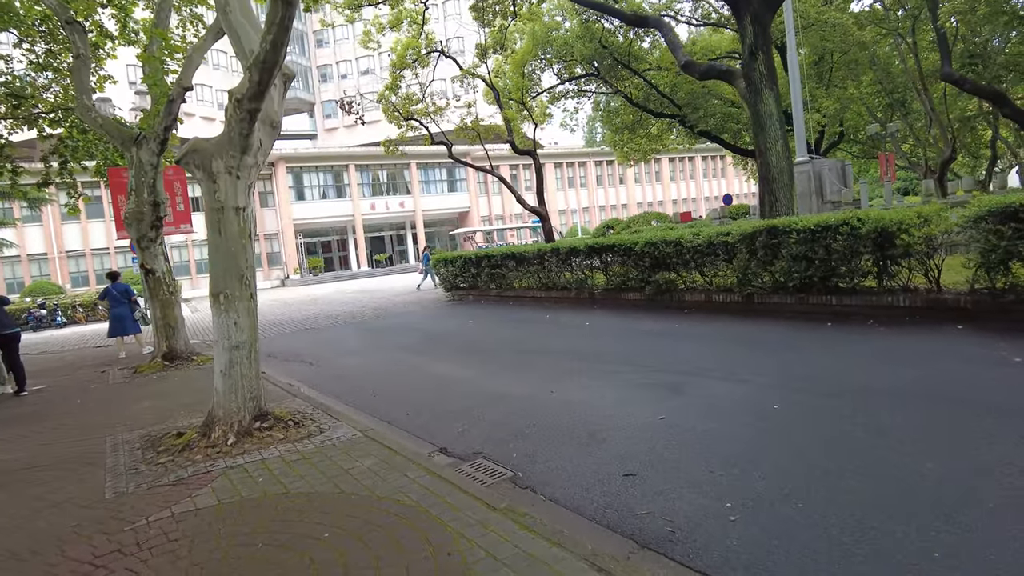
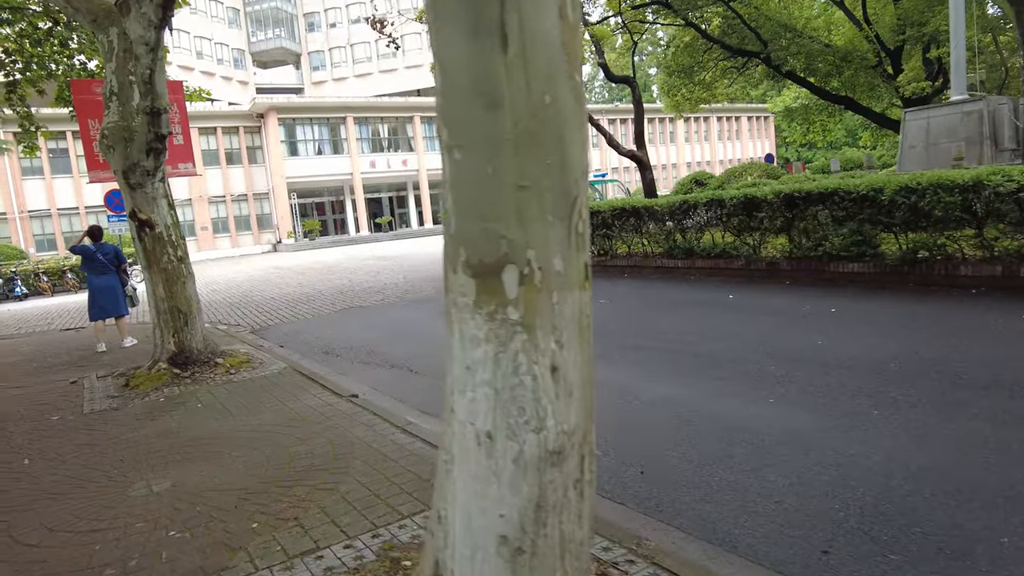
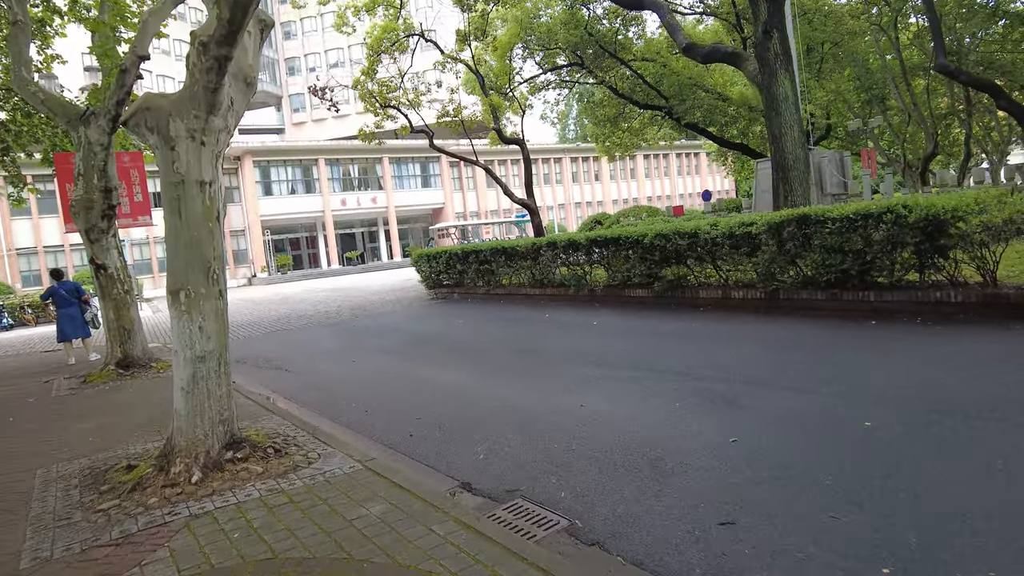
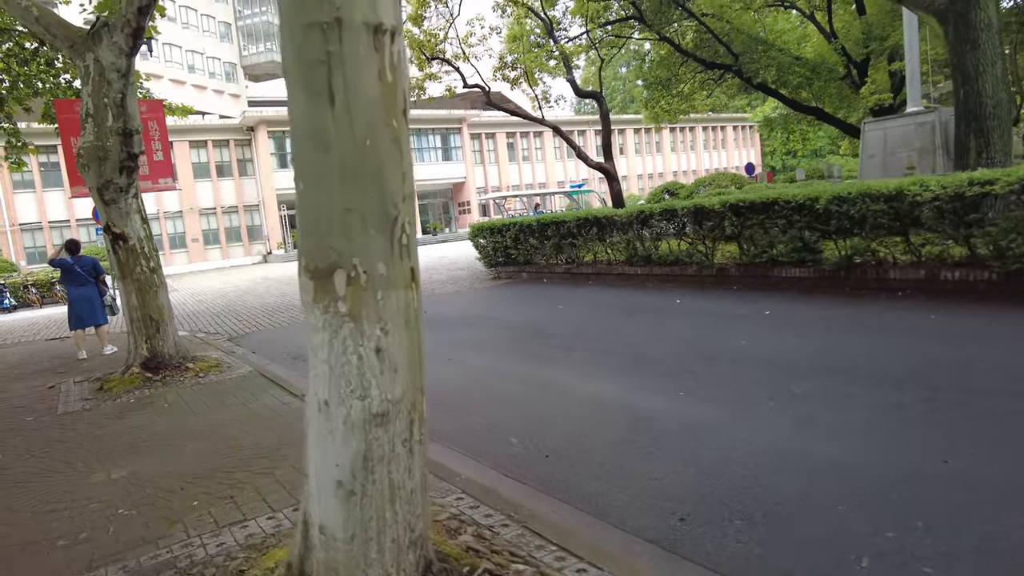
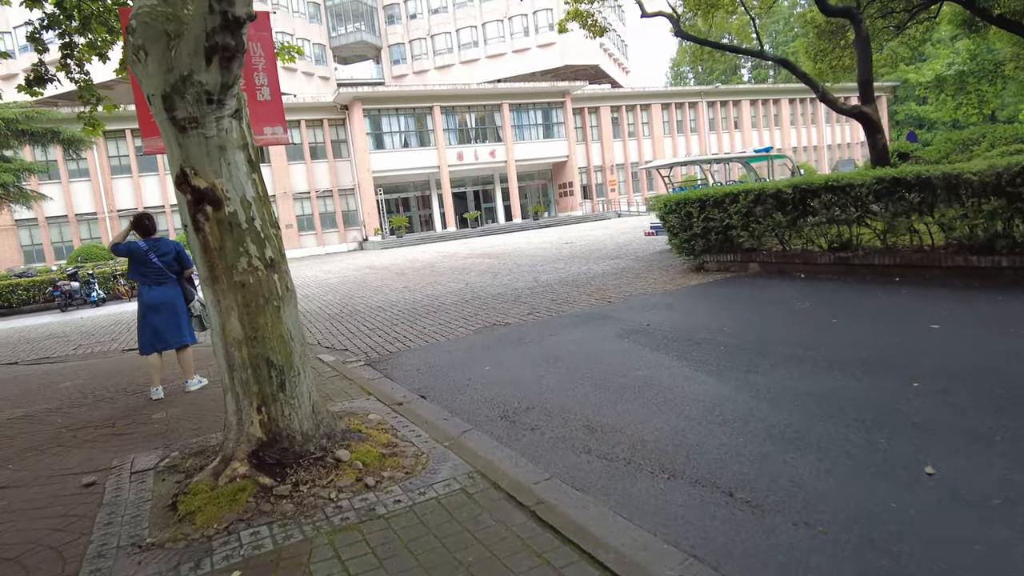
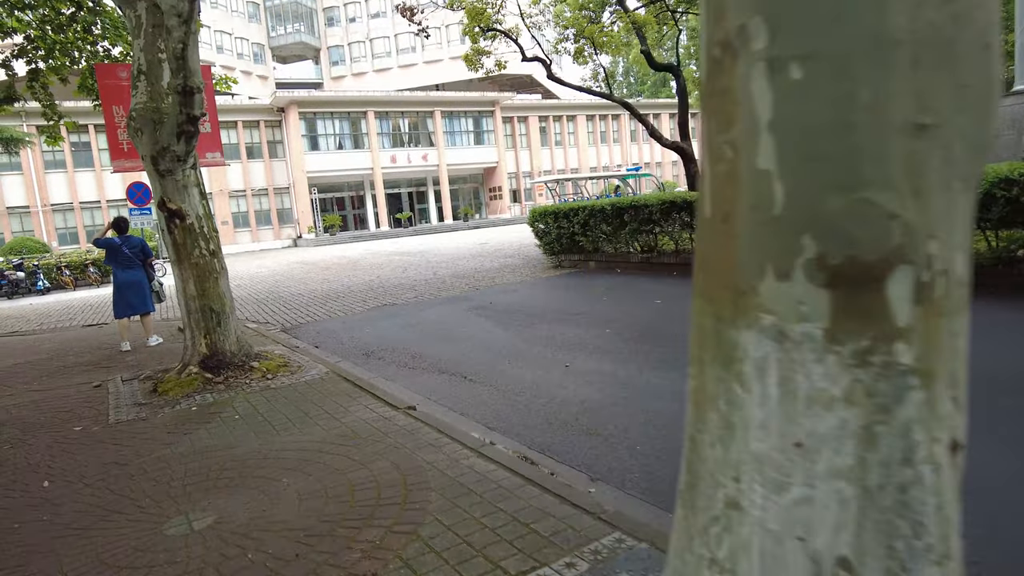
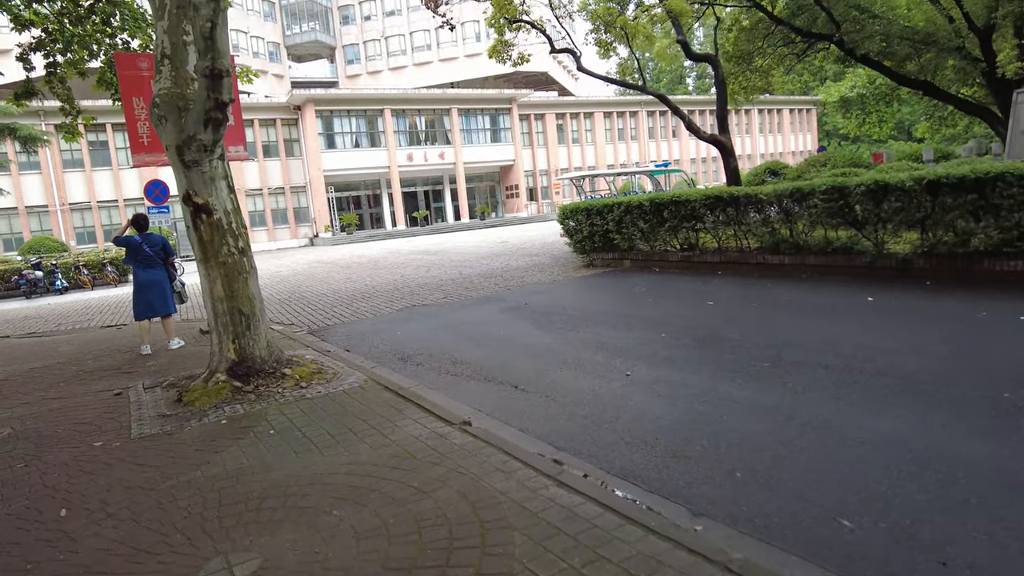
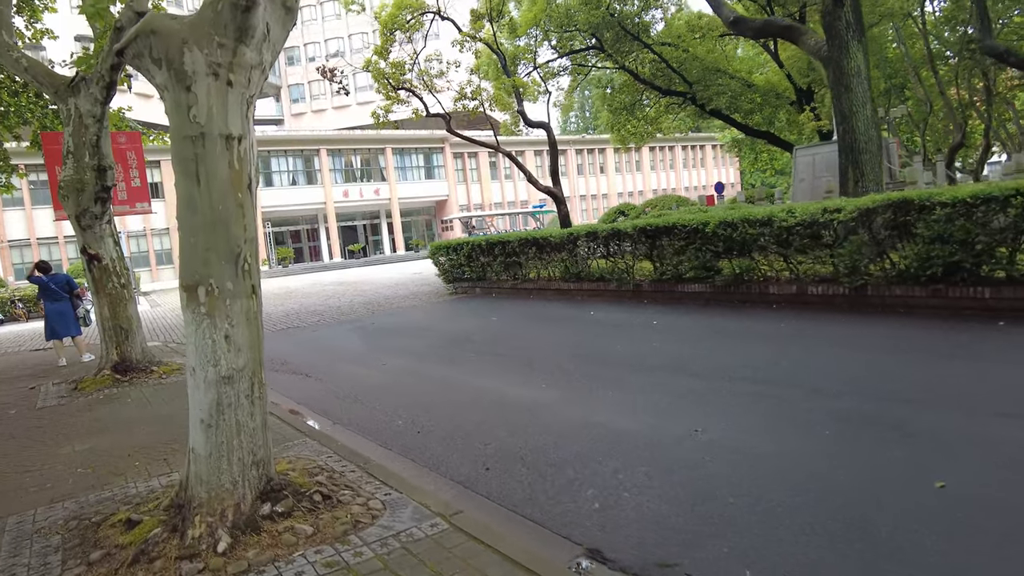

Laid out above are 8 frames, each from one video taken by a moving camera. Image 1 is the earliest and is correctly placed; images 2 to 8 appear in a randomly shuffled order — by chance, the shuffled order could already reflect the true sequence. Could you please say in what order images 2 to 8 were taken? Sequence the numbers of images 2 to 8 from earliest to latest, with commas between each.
3, 8, 4, 2, 6, 7, 5
